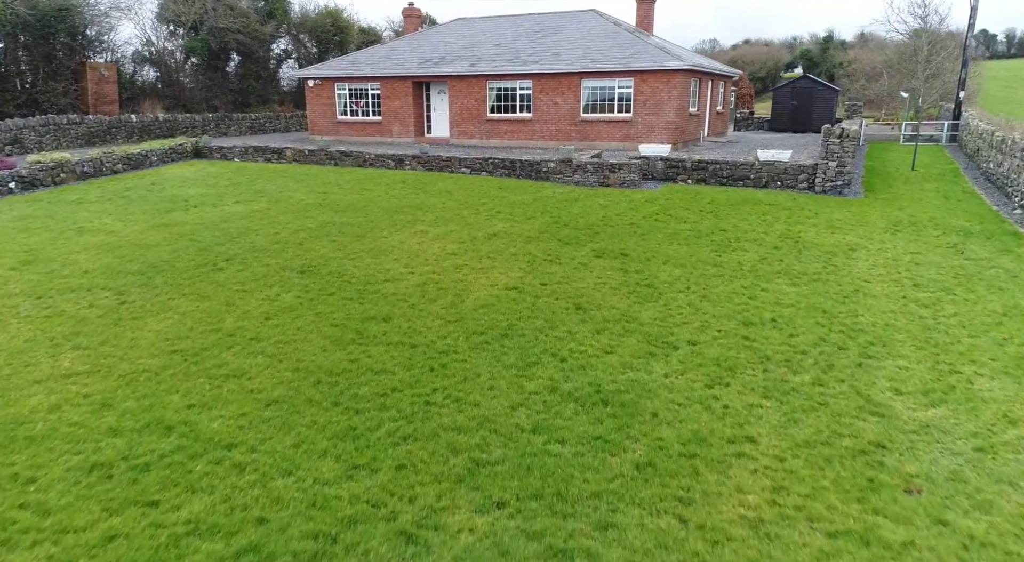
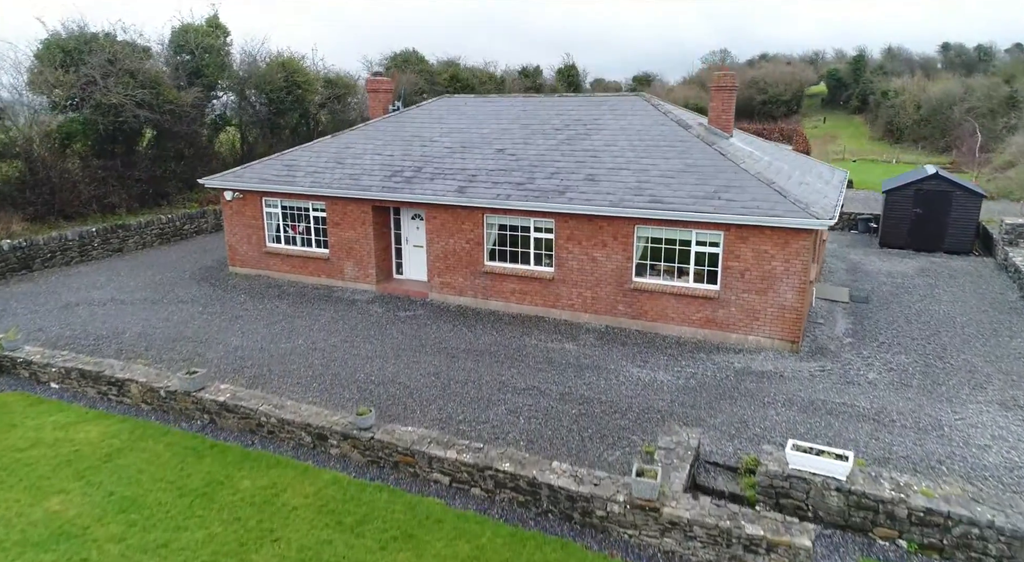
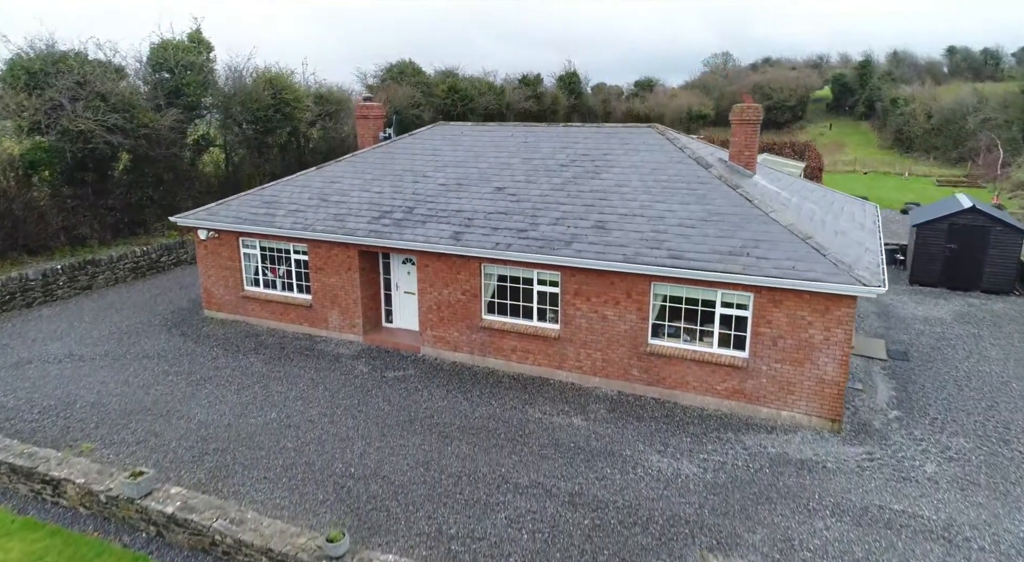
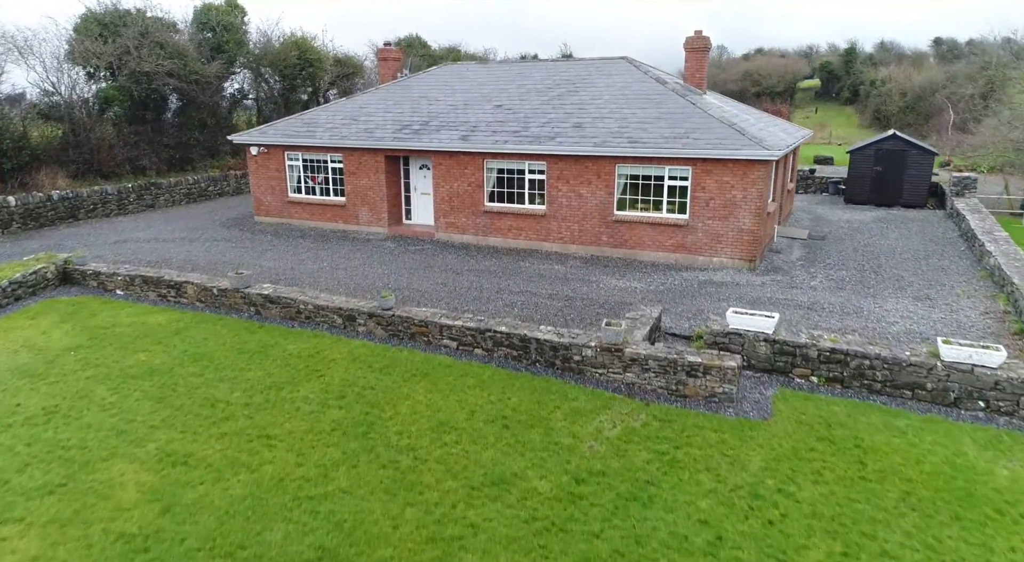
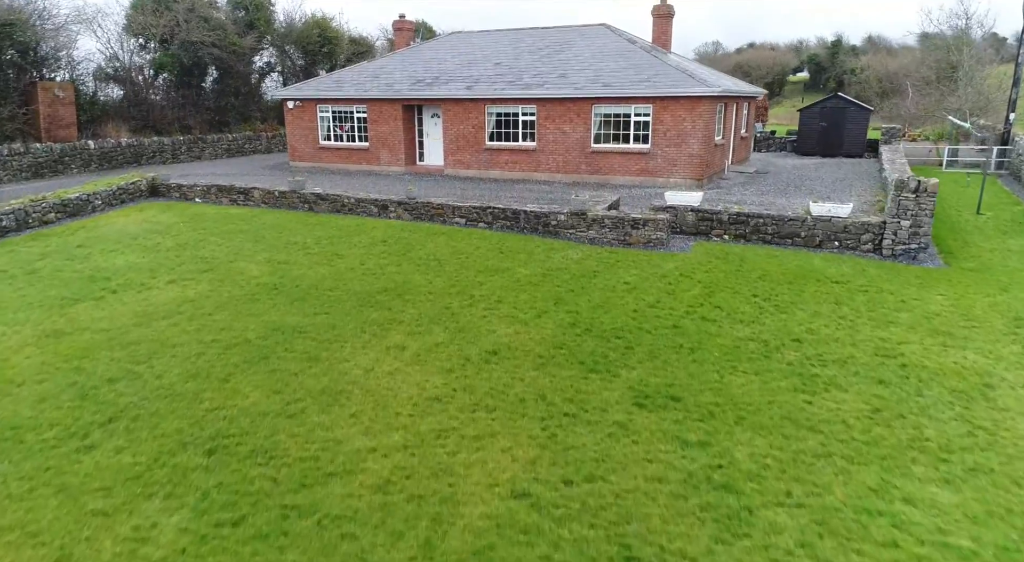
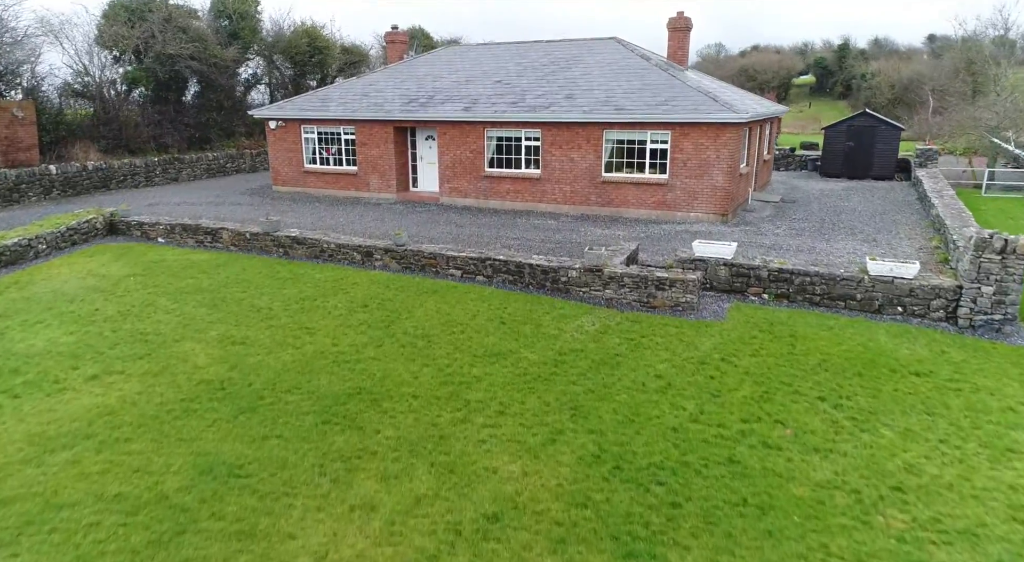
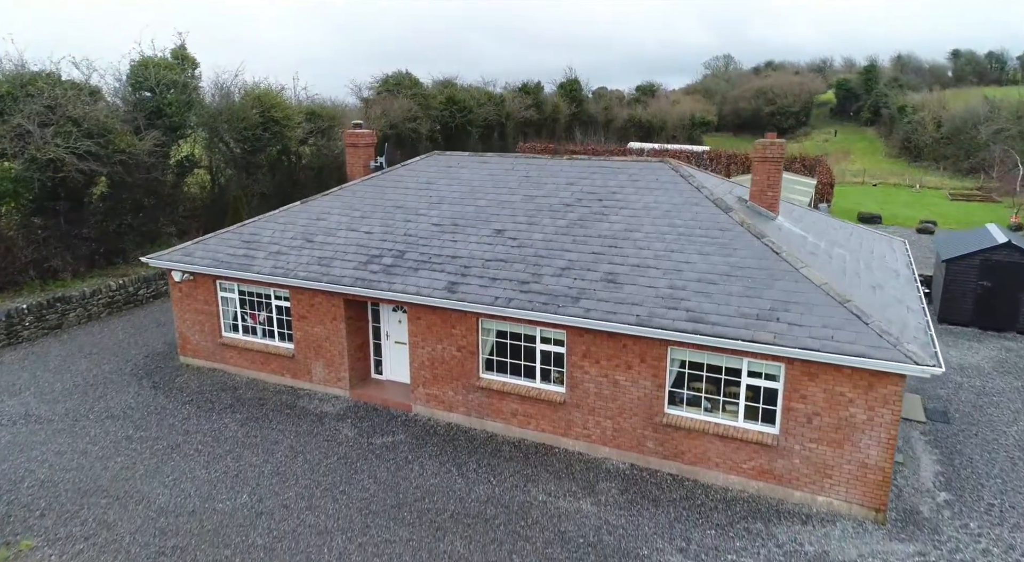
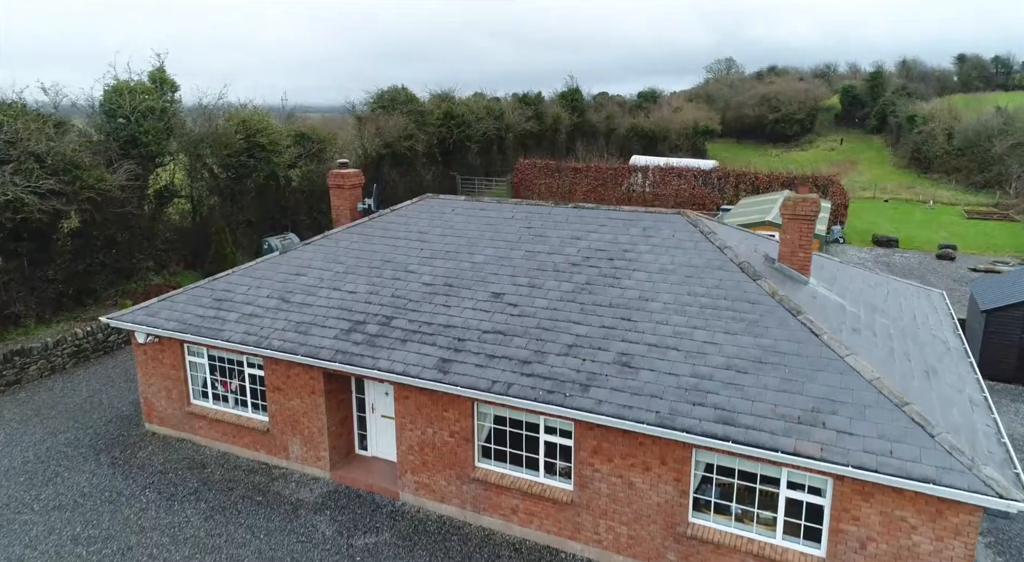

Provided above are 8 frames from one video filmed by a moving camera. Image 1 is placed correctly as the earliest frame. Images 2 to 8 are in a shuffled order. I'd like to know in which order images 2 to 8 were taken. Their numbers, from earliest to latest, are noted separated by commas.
5, 6, 4, 2, 3, 7, 8
